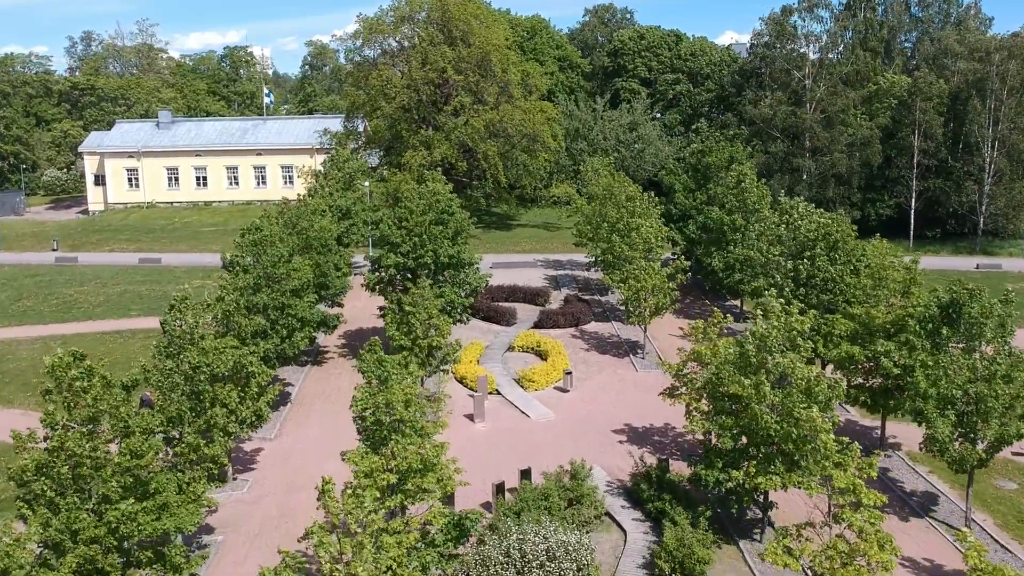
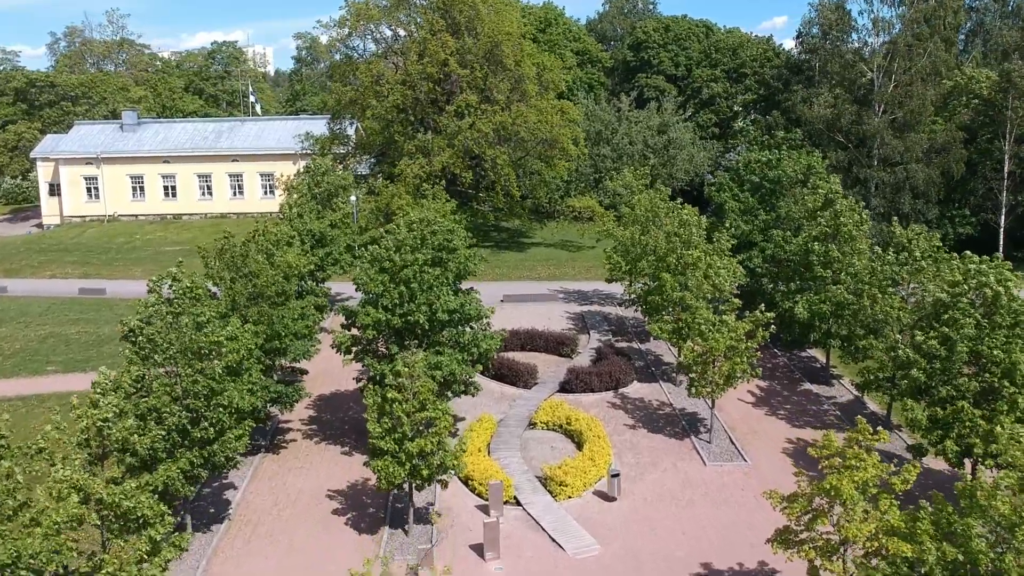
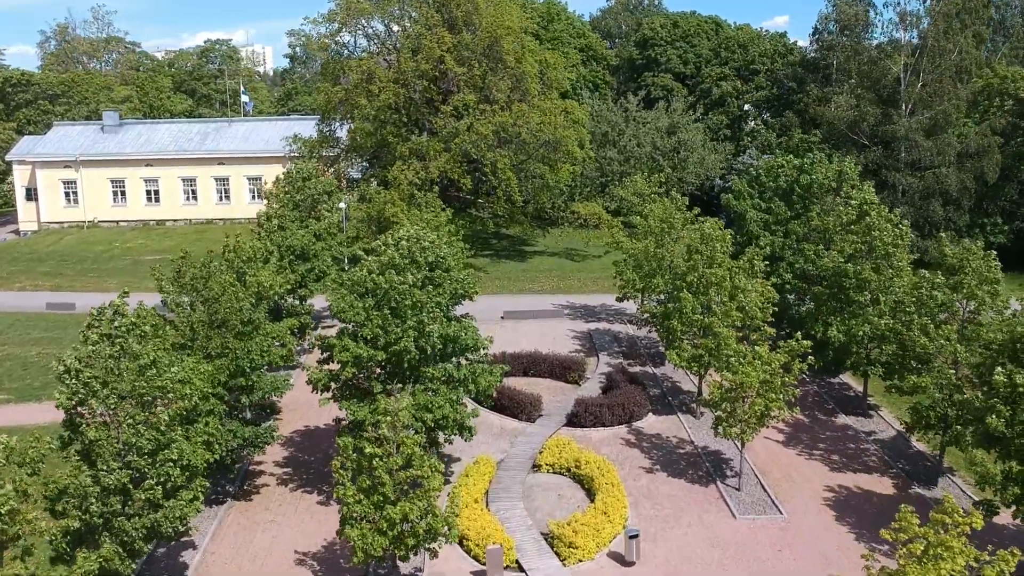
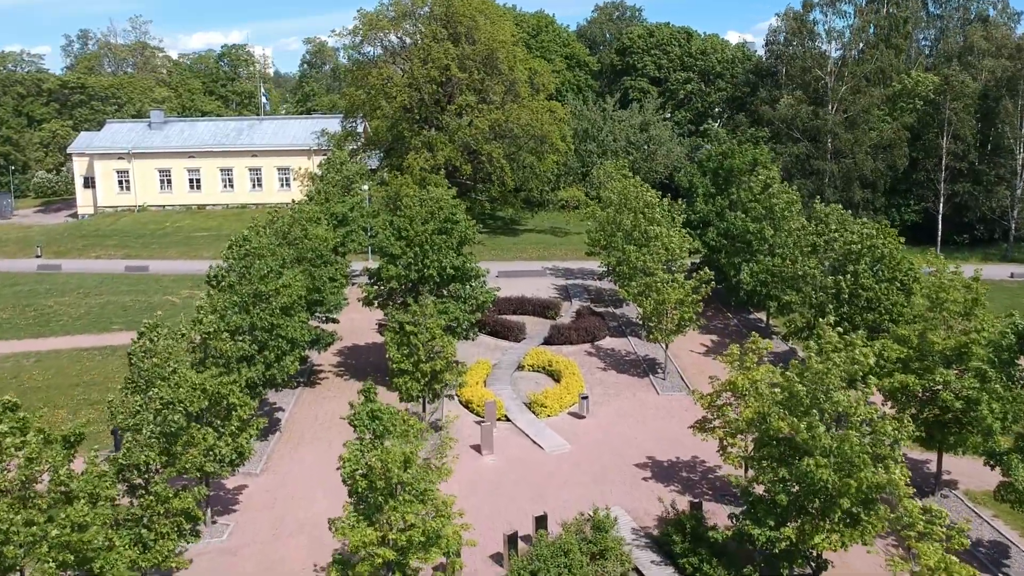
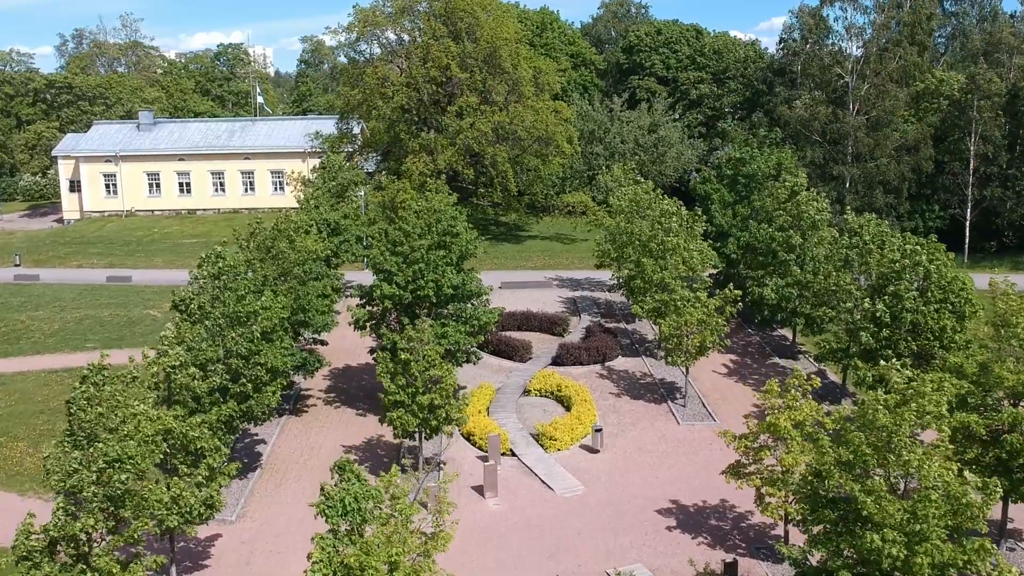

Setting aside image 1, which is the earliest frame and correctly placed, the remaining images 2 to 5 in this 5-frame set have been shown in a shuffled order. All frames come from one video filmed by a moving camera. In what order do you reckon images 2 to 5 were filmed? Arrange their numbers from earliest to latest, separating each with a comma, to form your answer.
4, 5, 2, 3
